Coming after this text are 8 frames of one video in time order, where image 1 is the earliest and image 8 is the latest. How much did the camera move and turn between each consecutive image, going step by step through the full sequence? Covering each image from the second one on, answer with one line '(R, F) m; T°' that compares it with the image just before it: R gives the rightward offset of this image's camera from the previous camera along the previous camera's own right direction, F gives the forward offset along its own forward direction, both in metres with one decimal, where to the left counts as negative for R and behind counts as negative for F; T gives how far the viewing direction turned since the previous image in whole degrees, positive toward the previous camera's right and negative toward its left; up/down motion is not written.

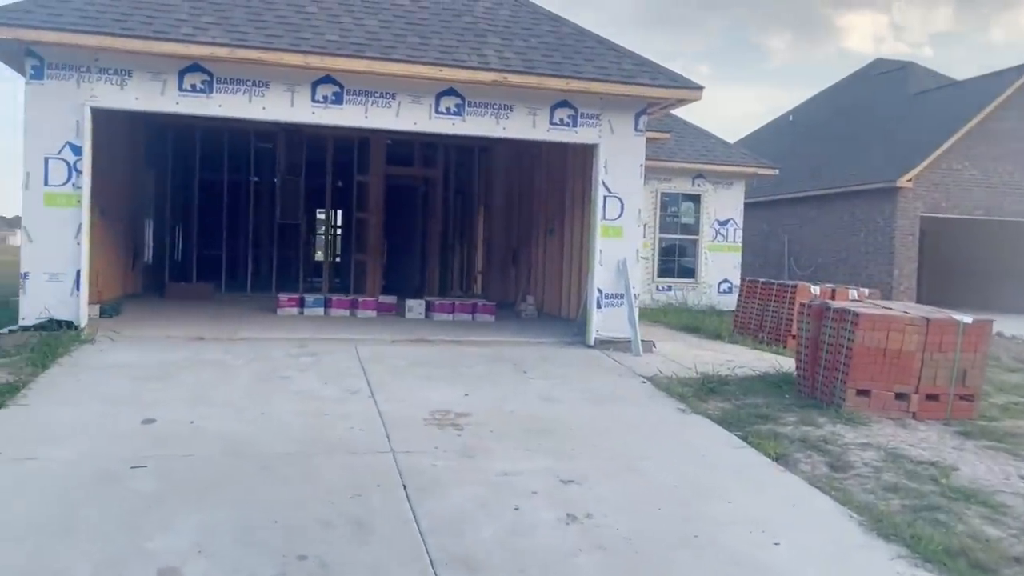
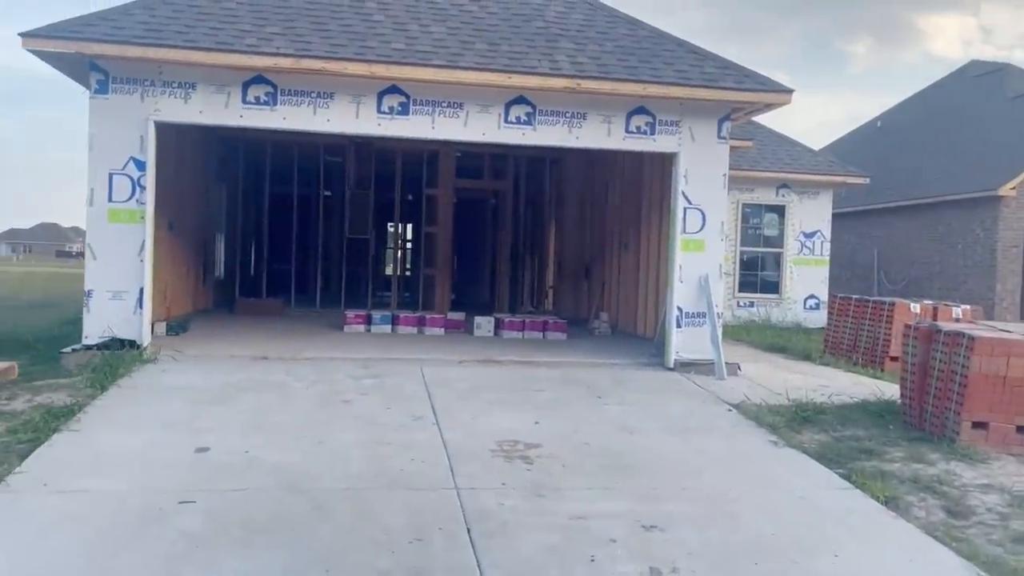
(0.0, +0.5) m; -5°
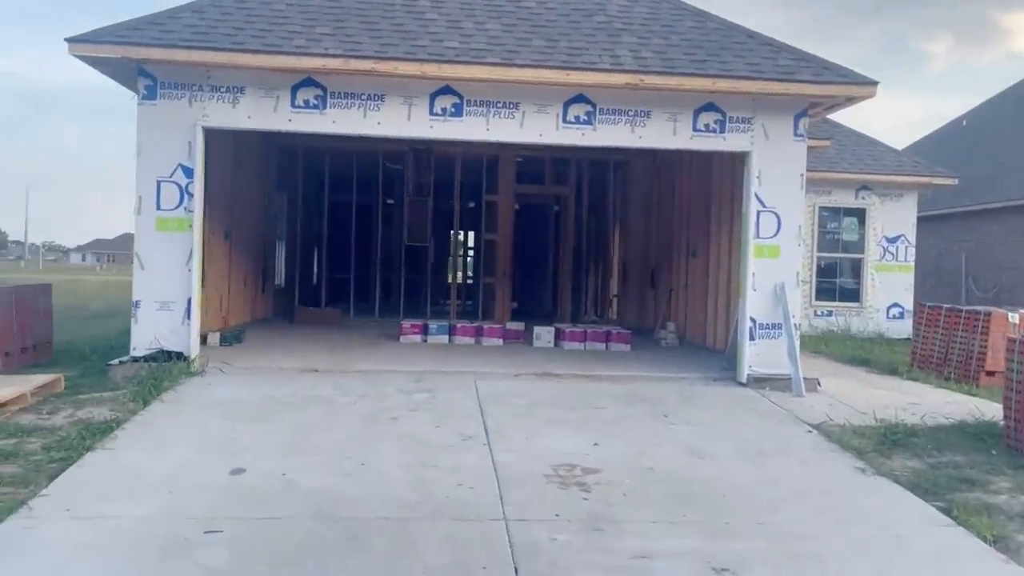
(+0.1, +0.5) m; -5°
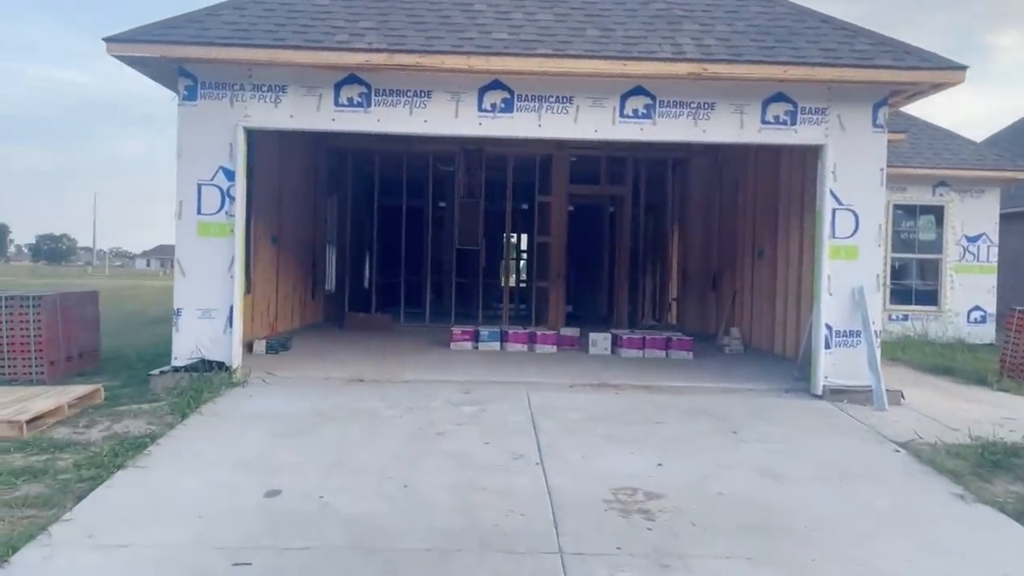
(0.0, +0.5) m; -4°
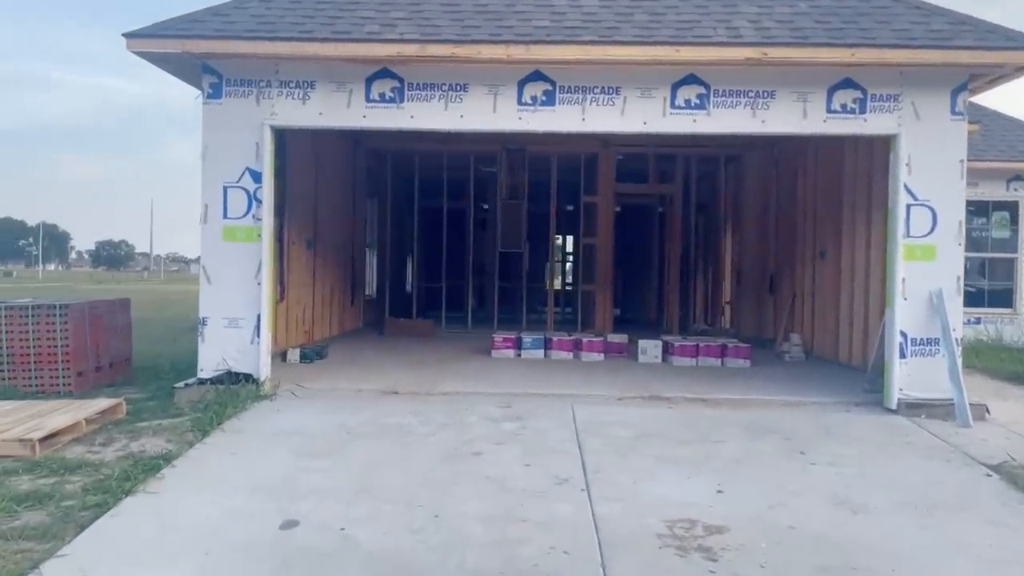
(0.0, +0.5) m; -3°
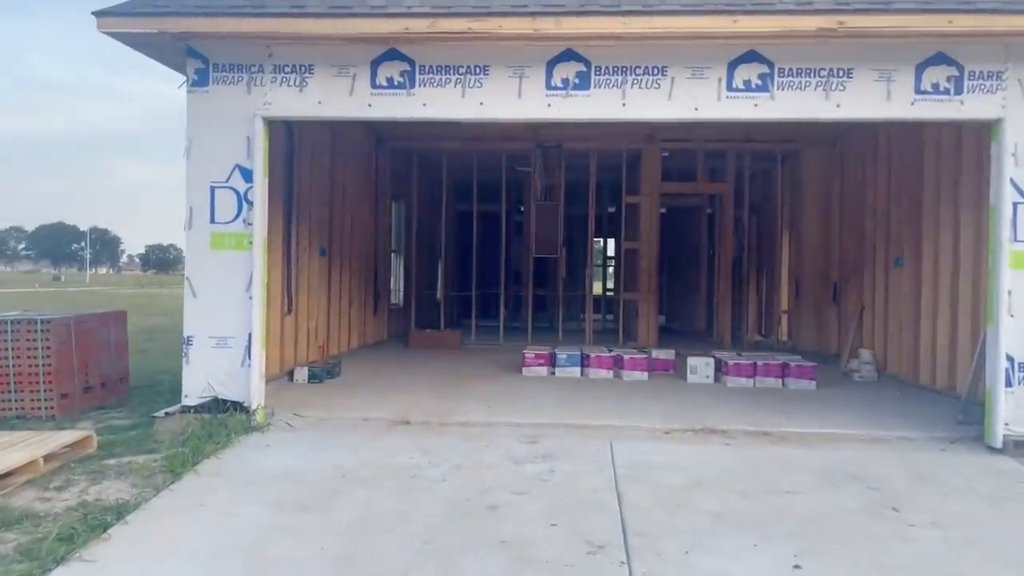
(+0.1, +1.0) m; -3°
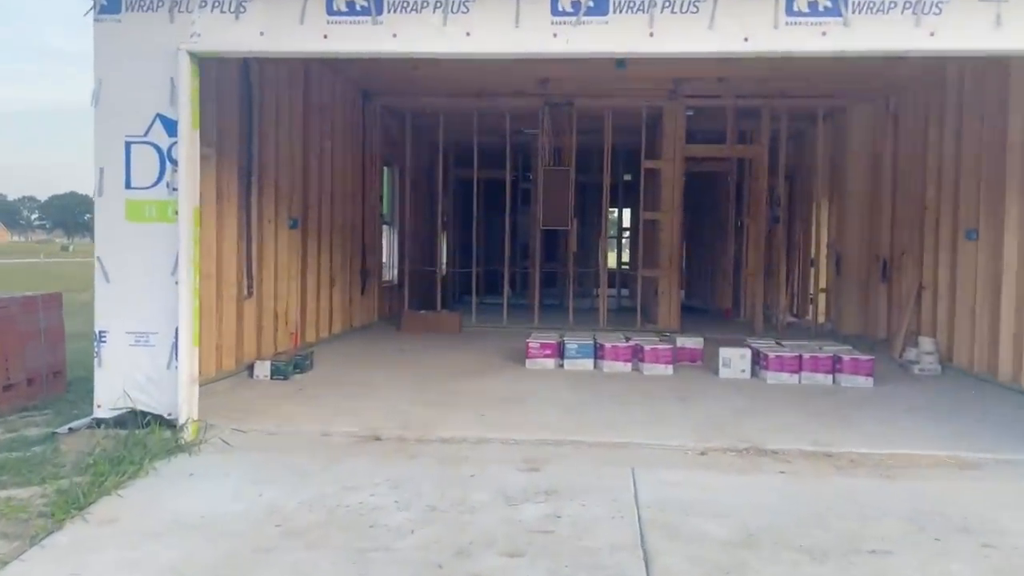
(+0.1, +1.3) m; -1°
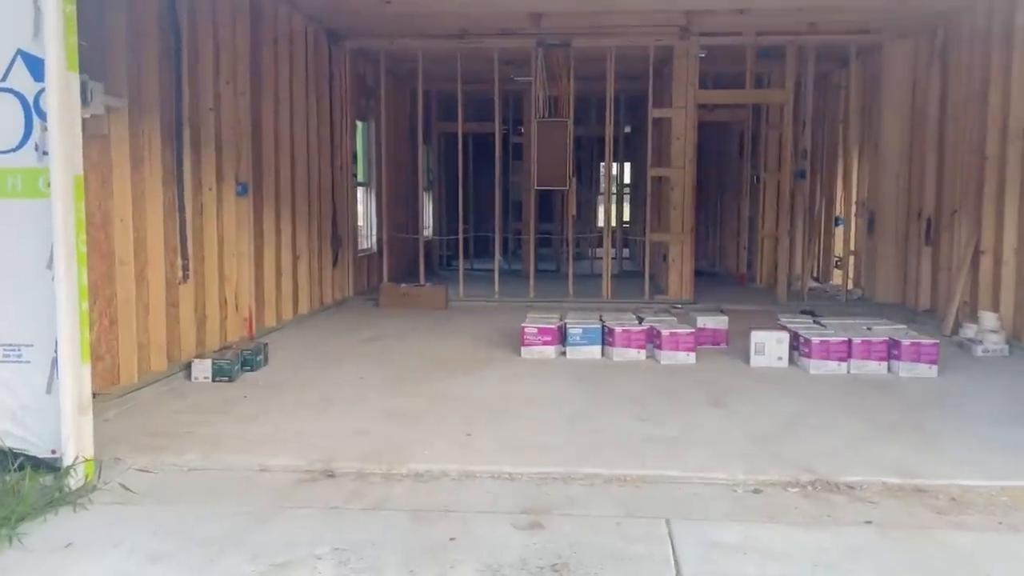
(0.0, +1.2) m; 0°
